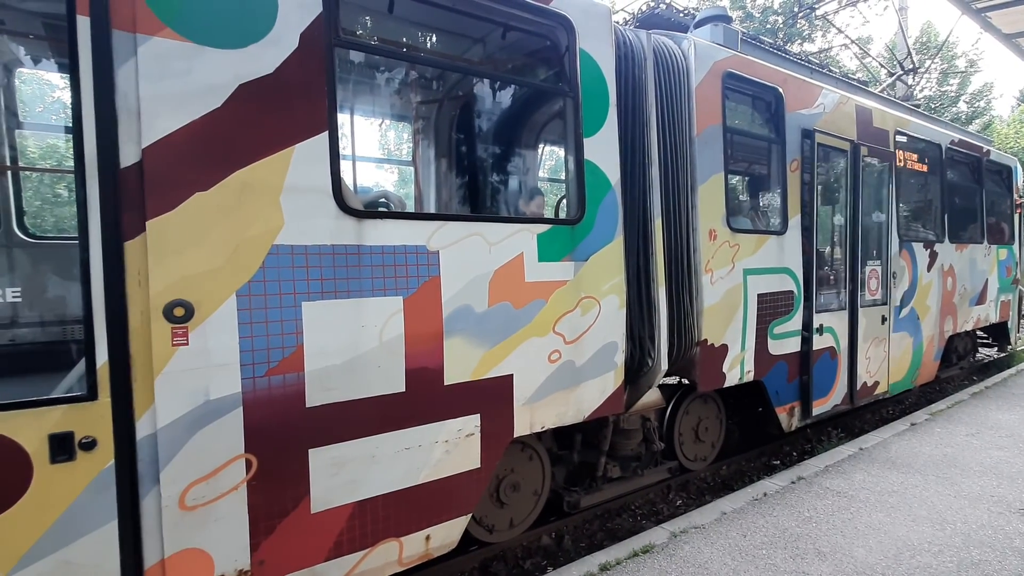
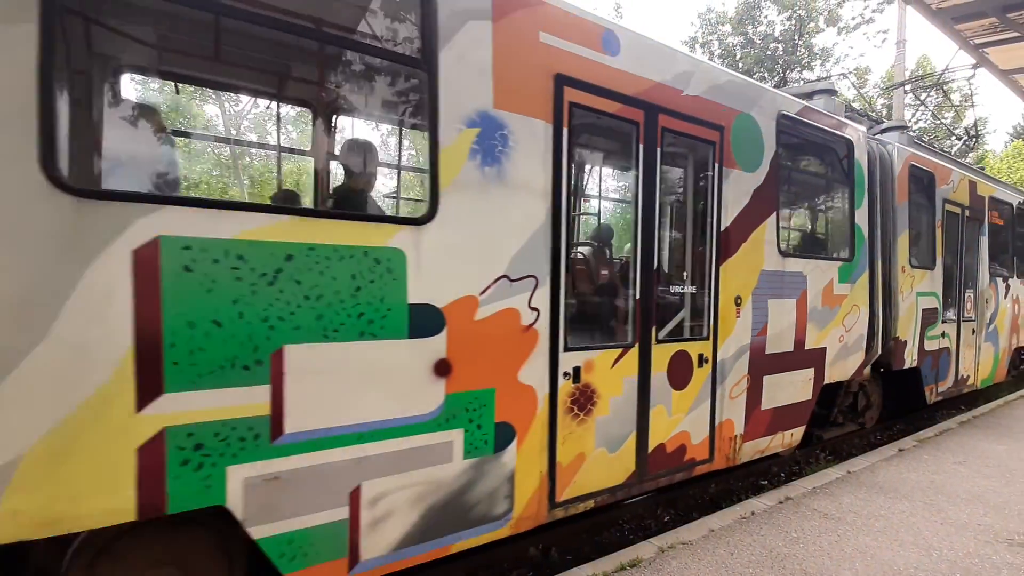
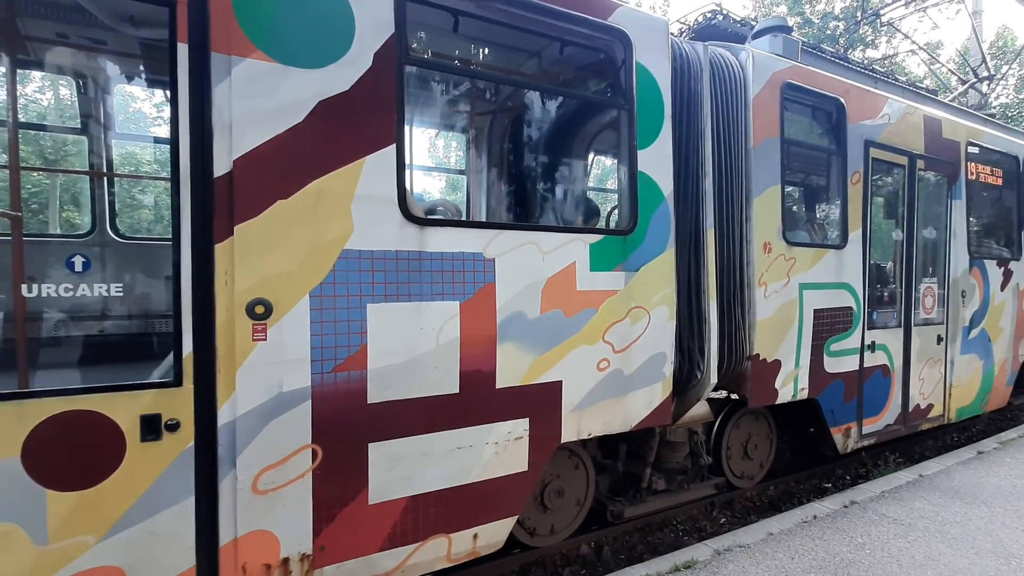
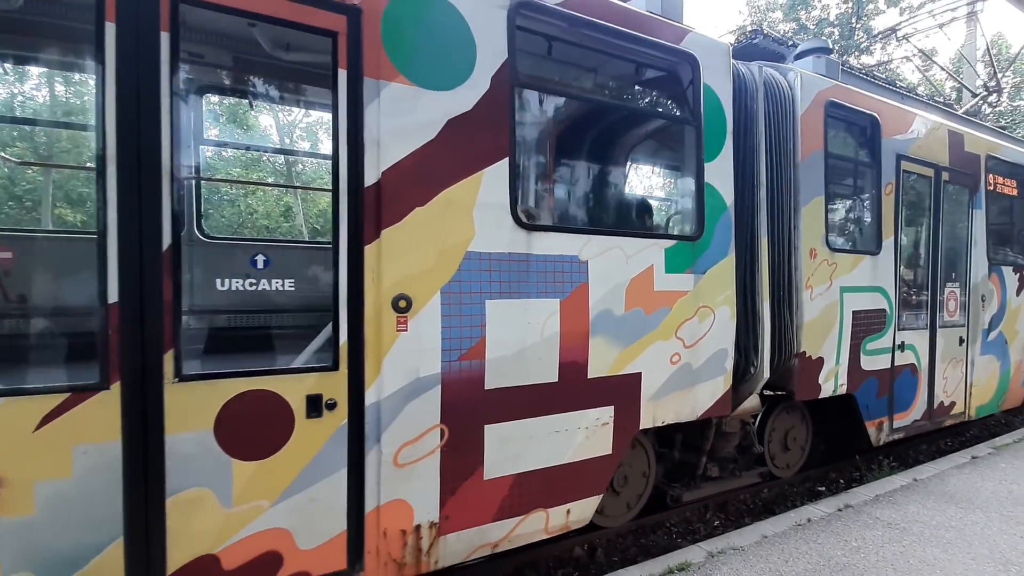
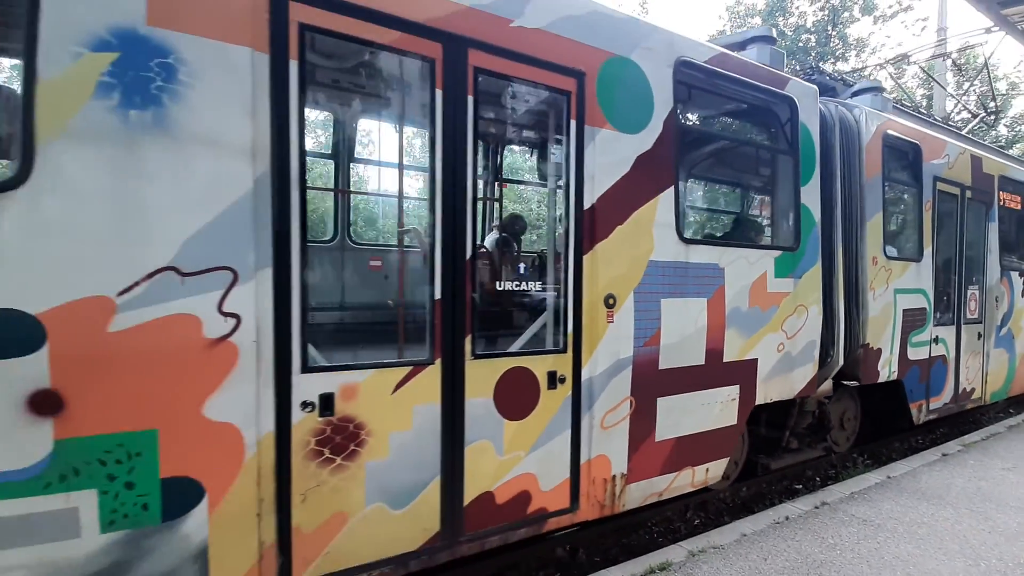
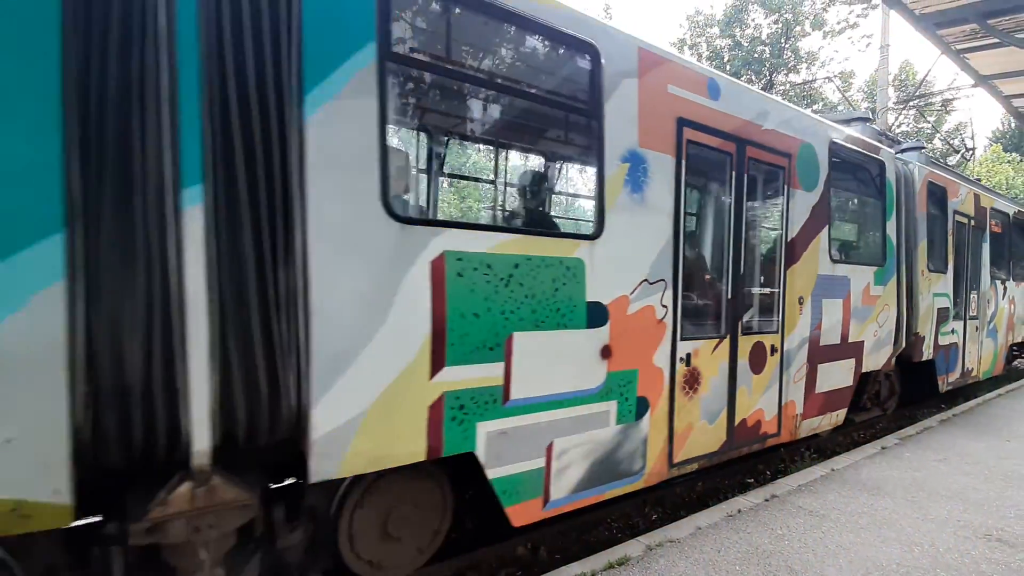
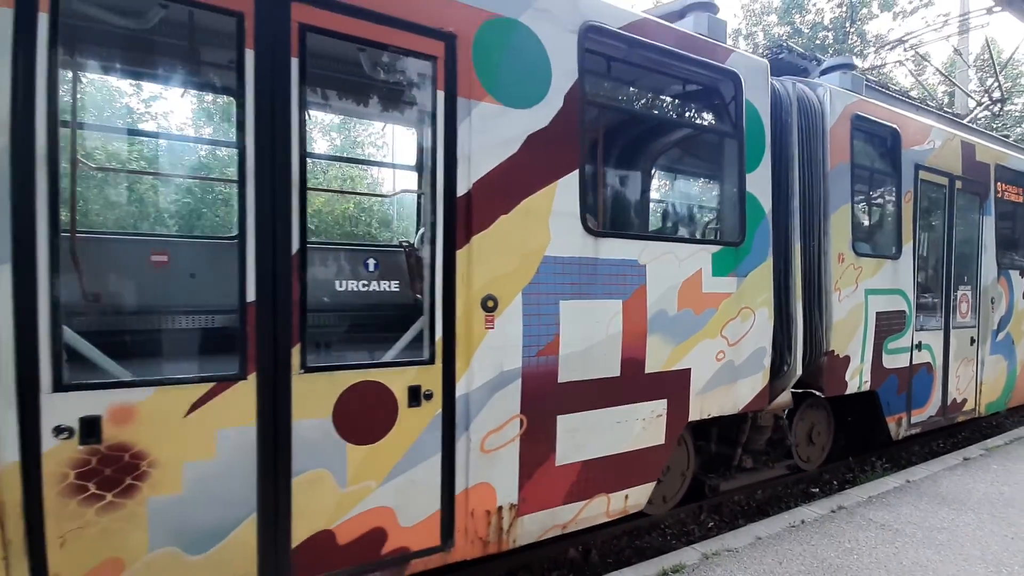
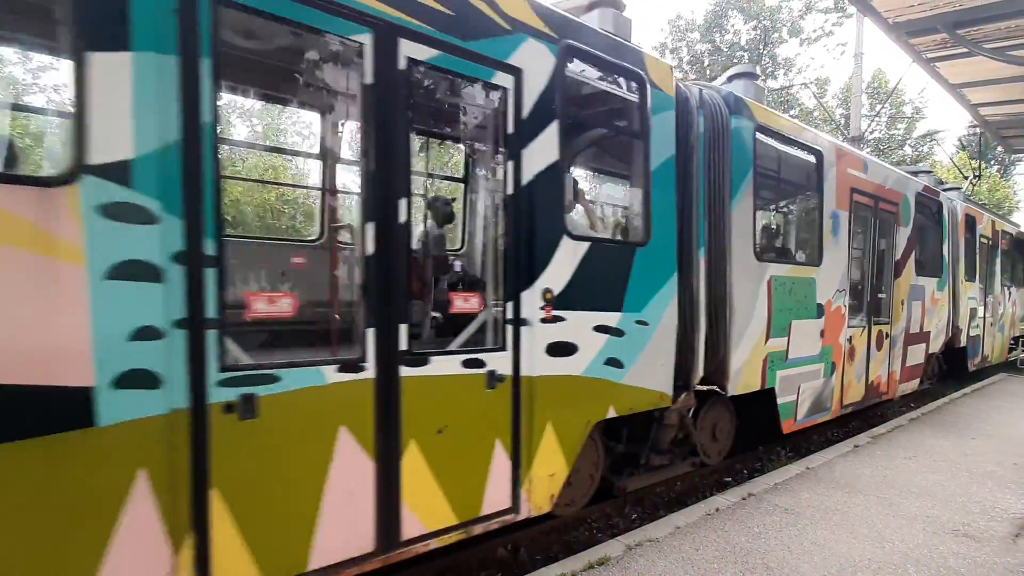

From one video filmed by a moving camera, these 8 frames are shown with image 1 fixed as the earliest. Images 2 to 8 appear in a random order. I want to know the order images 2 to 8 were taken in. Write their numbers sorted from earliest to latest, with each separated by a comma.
3, 4, 7, 5, 2, 6, 8
